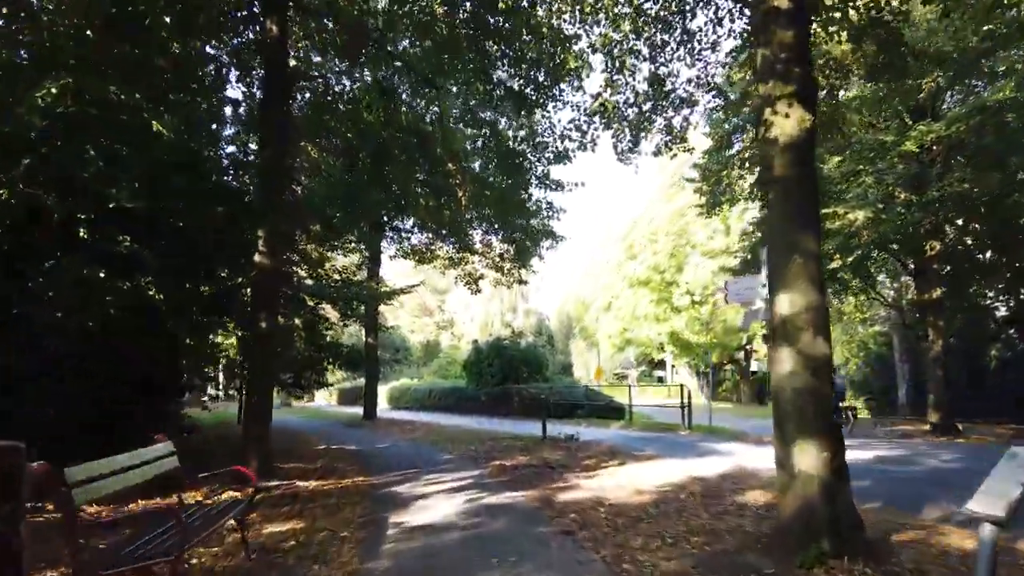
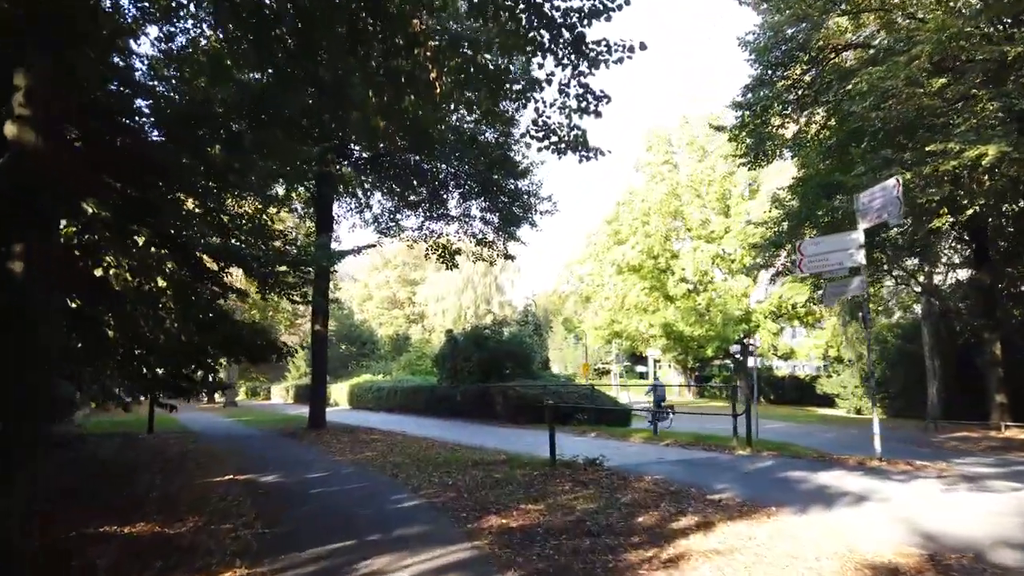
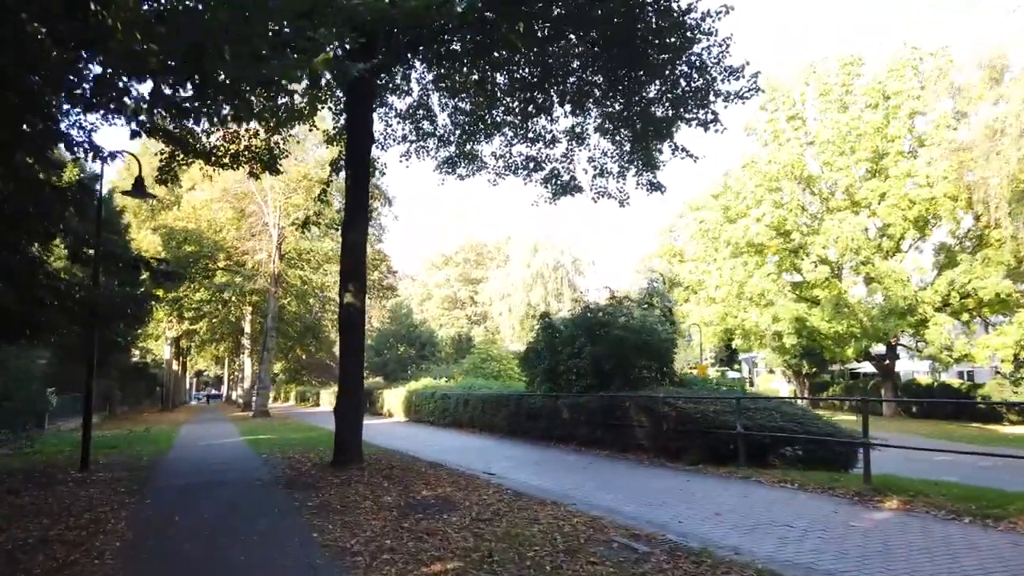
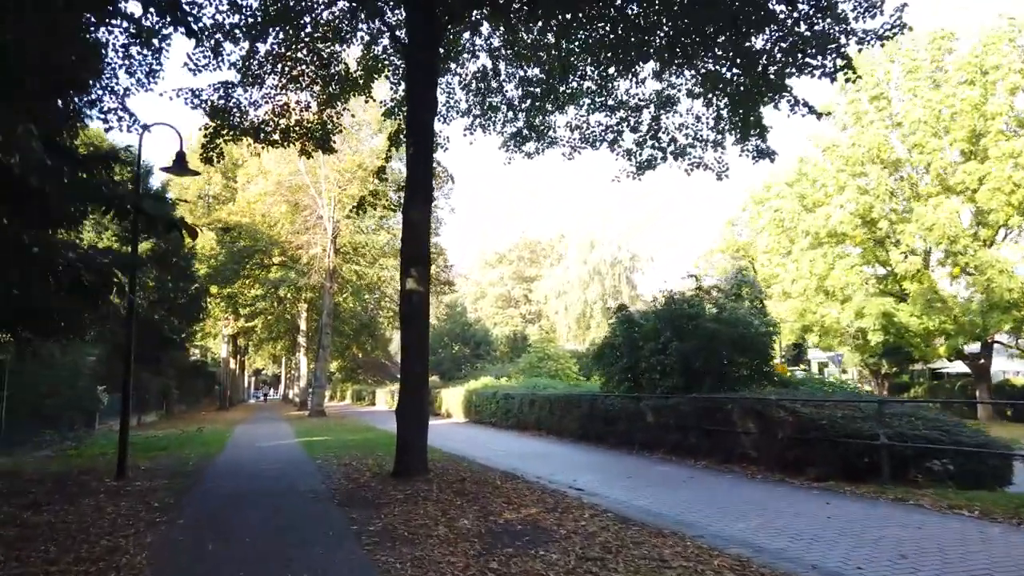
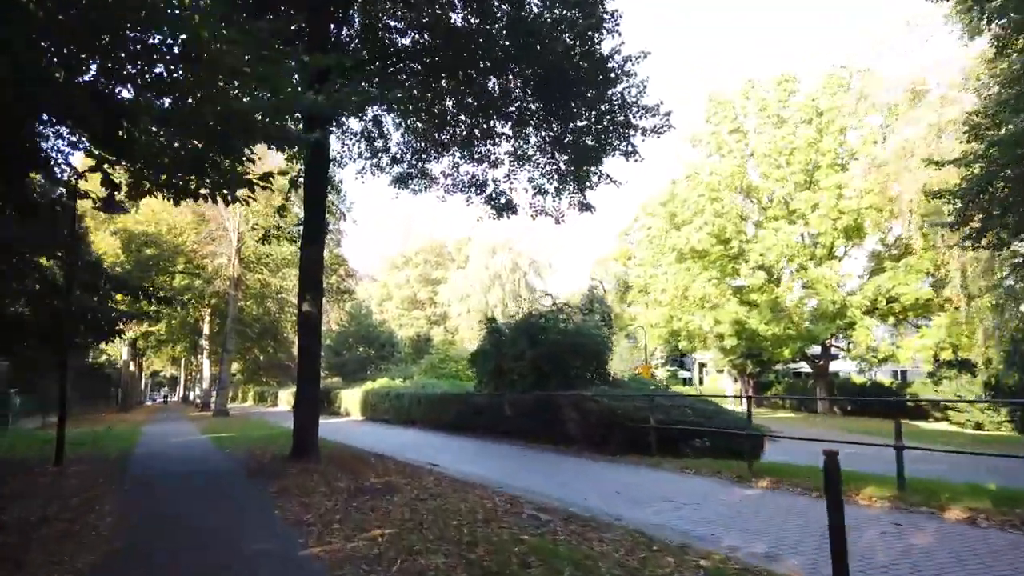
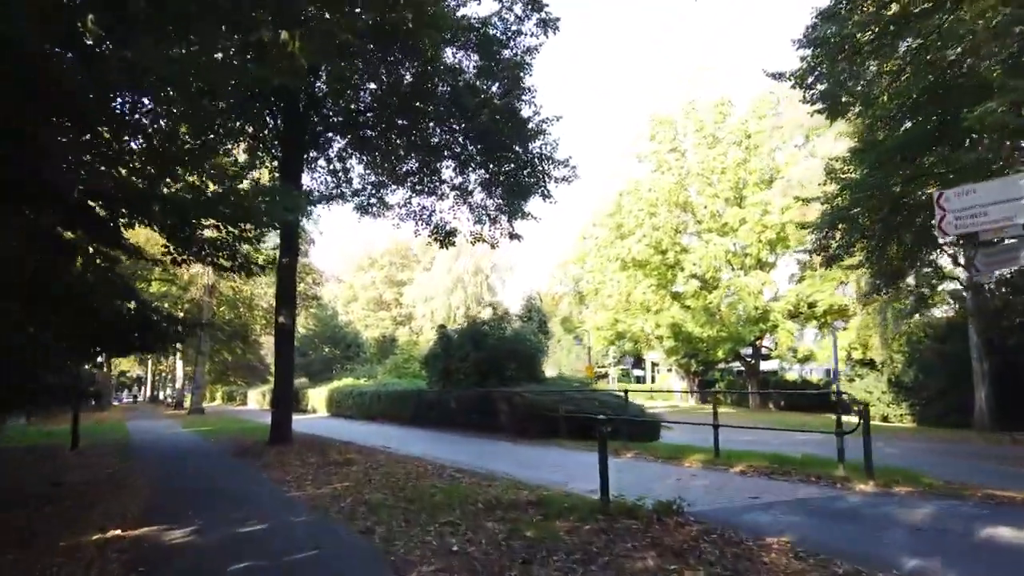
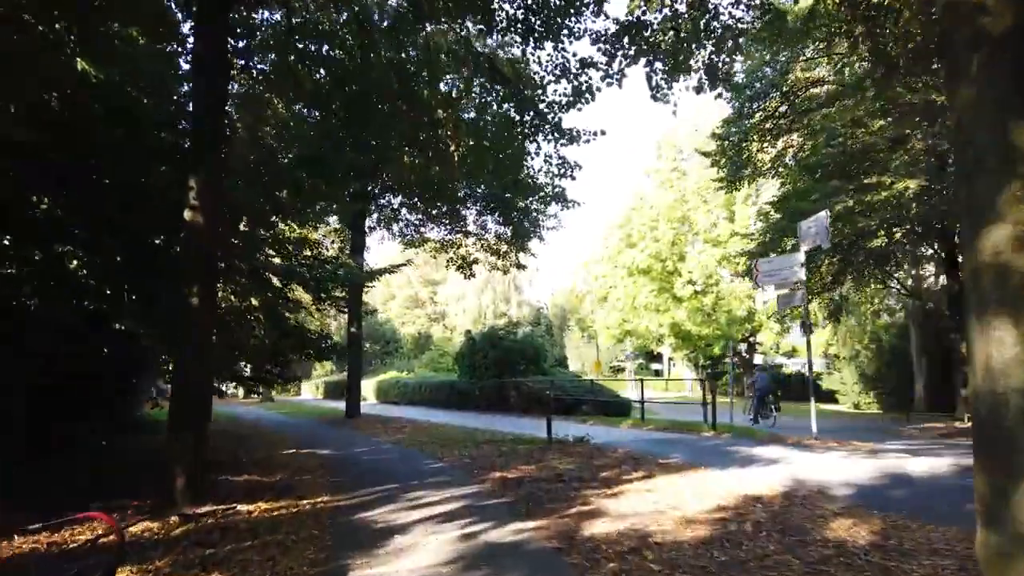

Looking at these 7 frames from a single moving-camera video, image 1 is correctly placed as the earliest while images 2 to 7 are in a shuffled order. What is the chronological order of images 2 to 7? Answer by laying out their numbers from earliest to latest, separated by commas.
7, 2, 6, 5, 3, 4
